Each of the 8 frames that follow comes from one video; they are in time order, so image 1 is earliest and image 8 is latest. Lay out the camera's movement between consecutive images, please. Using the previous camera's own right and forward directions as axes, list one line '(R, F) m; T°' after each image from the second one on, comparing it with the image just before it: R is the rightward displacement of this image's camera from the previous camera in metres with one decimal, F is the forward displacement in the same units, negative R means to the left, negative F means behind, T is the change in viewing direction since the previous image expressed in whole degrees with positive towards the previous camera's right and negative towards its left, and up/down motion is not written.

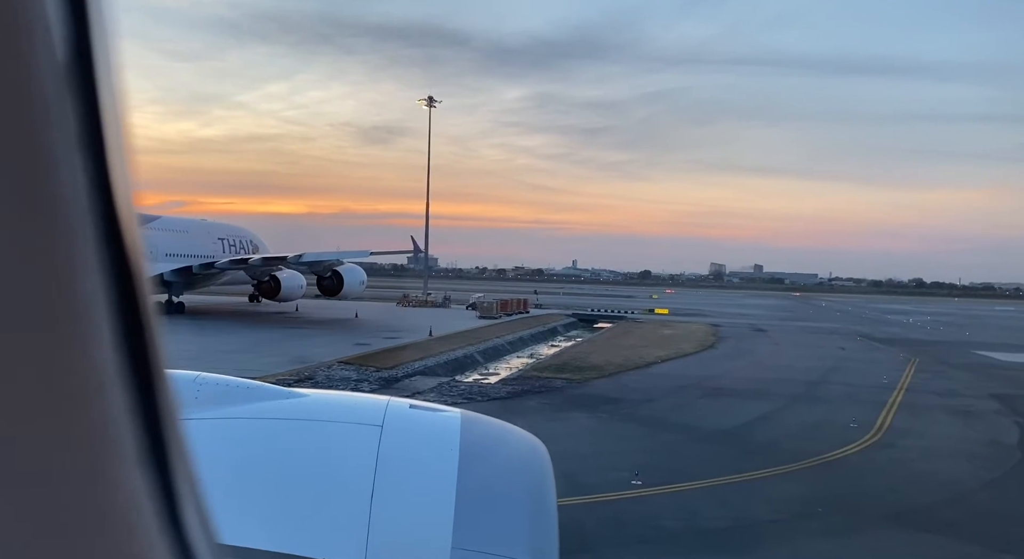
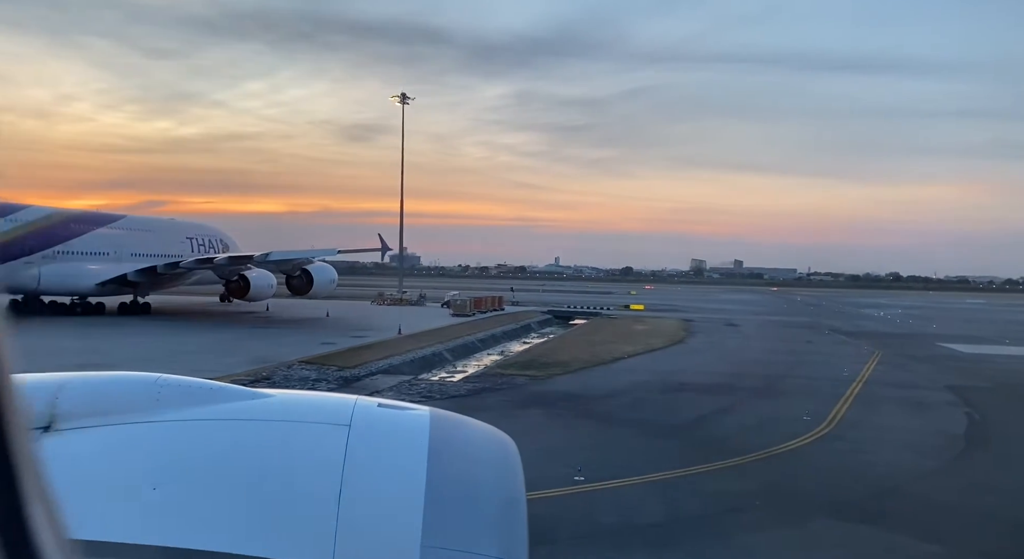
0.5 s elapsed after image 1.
(+0.5, 0.0) m; +2°
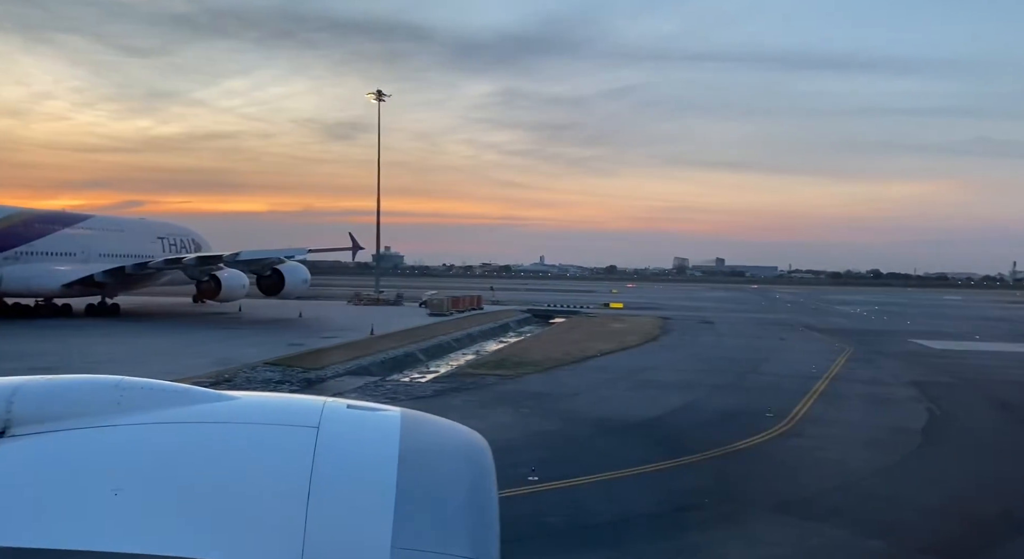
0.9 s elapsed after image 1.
(+0.4, +0.1) m; +1°
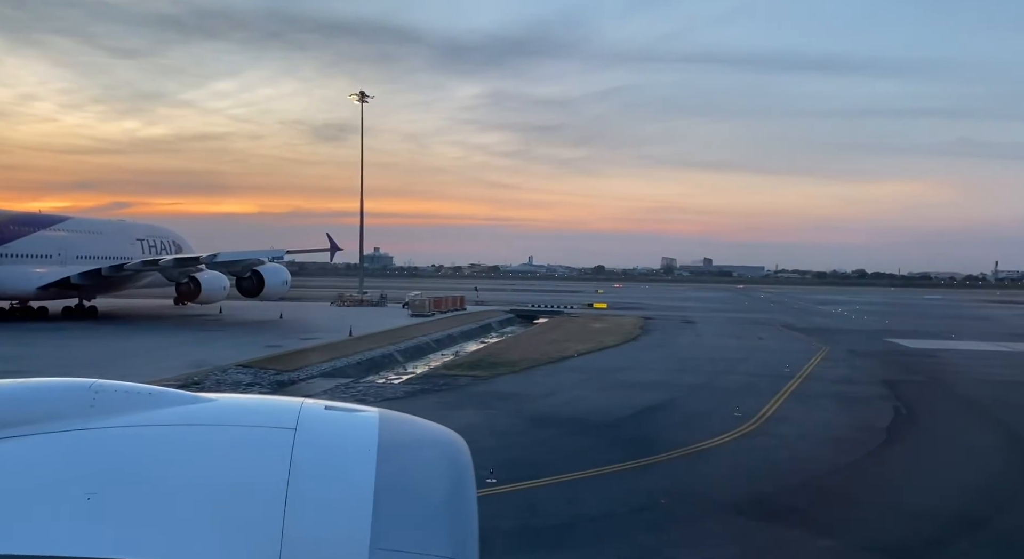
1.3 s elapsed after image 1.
(+0.4, 0.0) m; +1°
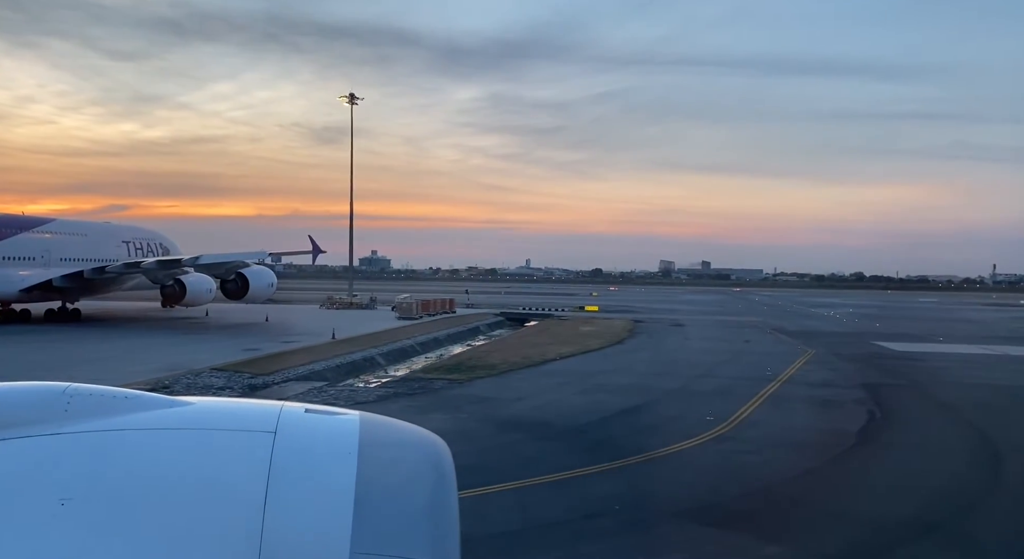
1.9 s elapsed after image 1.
(+0.5, +0.1) m; 0°
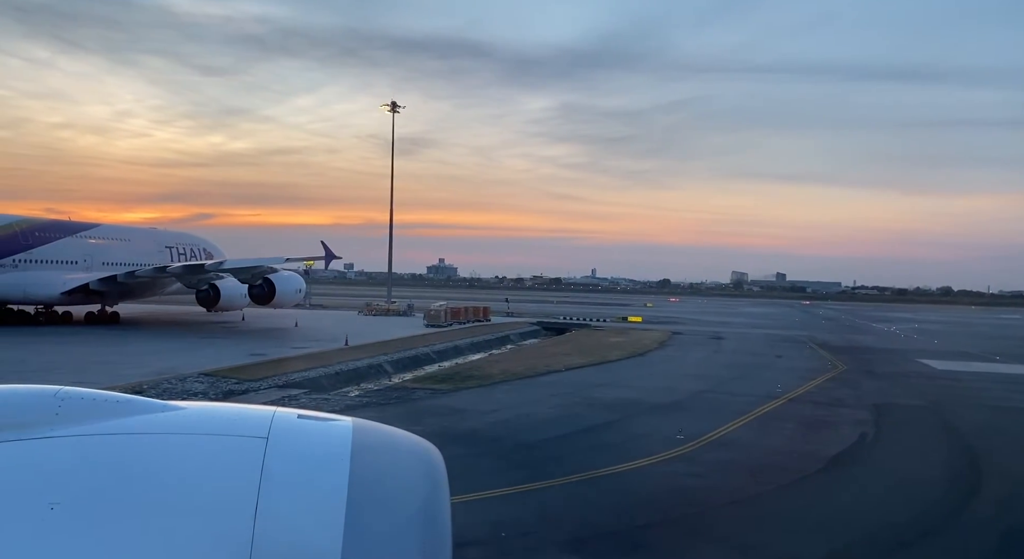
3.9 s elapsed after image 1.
(+1.8, +0.6) m; -5°
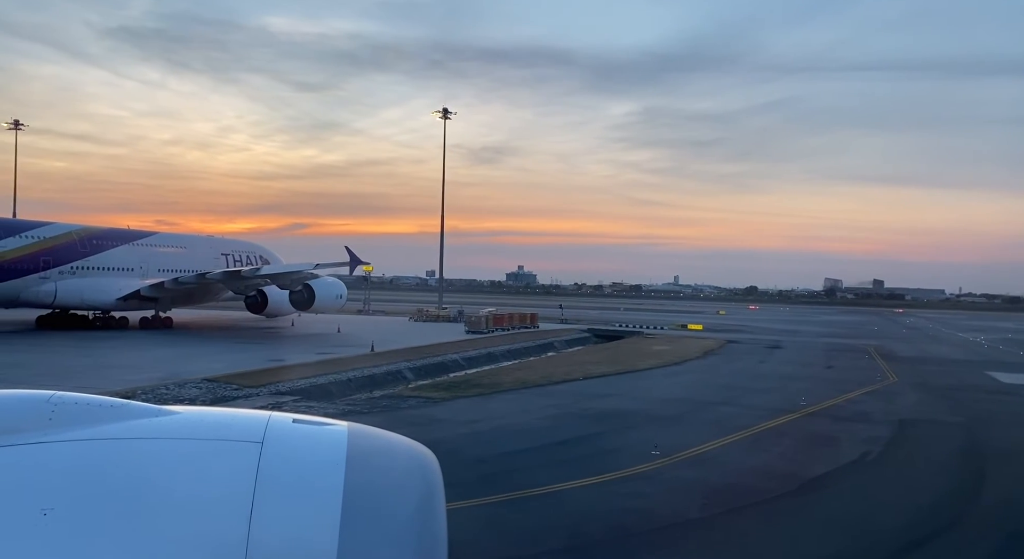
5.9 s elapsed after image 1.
(+1.9, +0.7) m; -6°
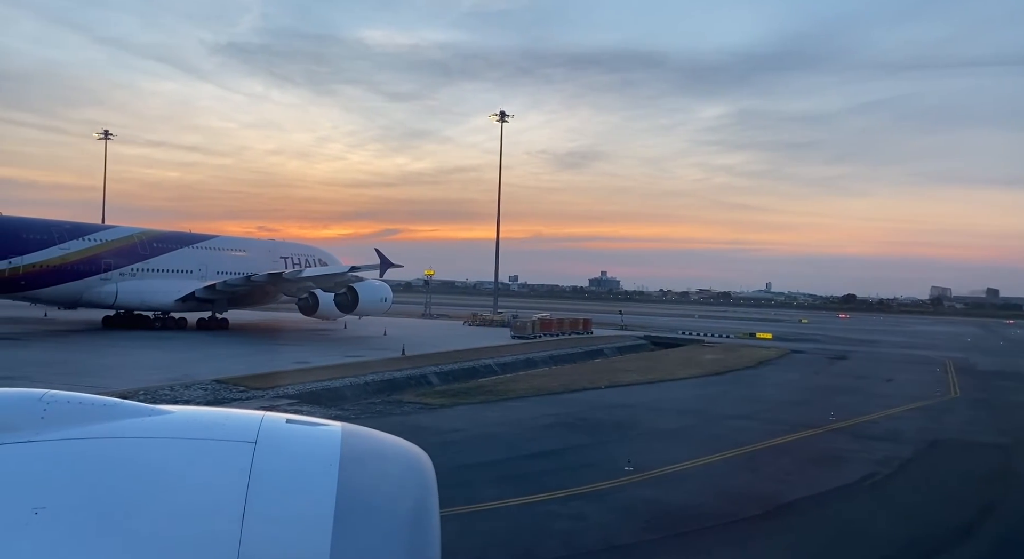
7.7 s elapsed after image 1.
(+1.8, +0.8) m; -6°
